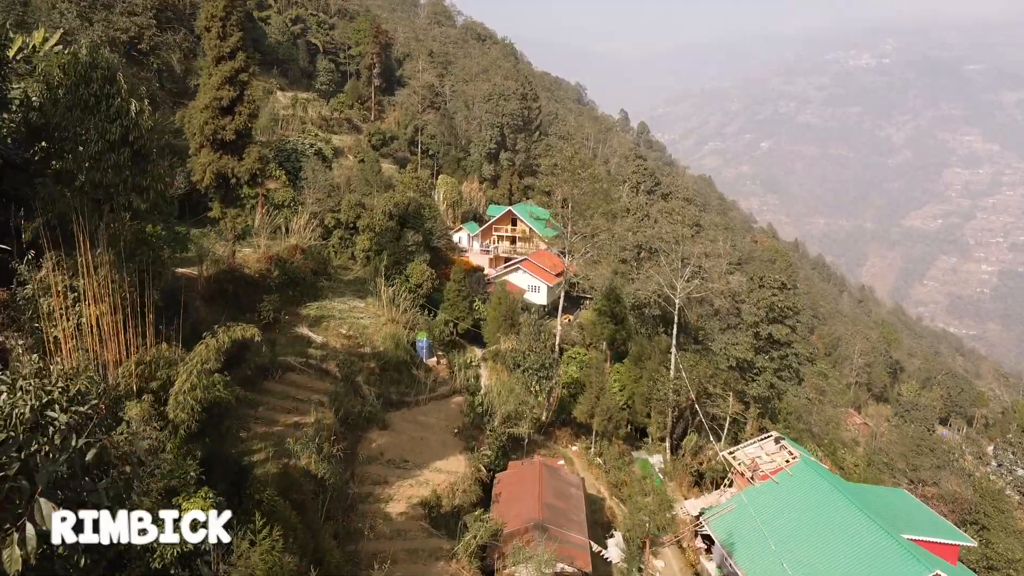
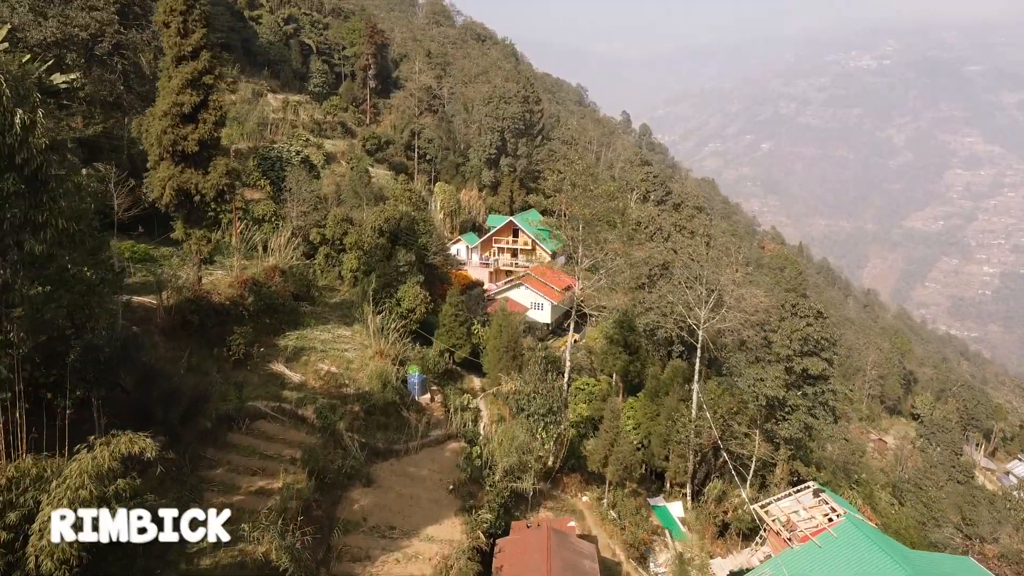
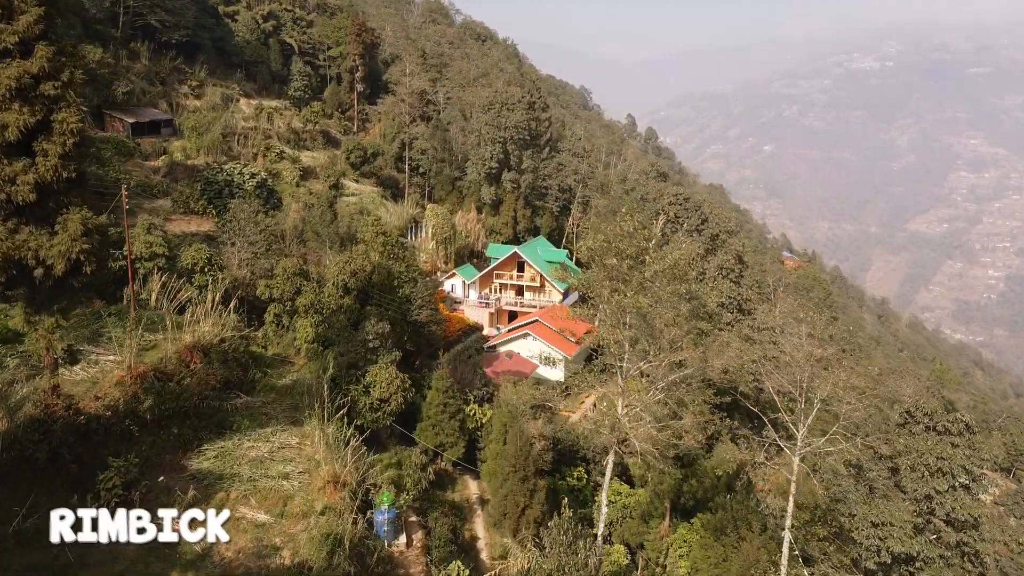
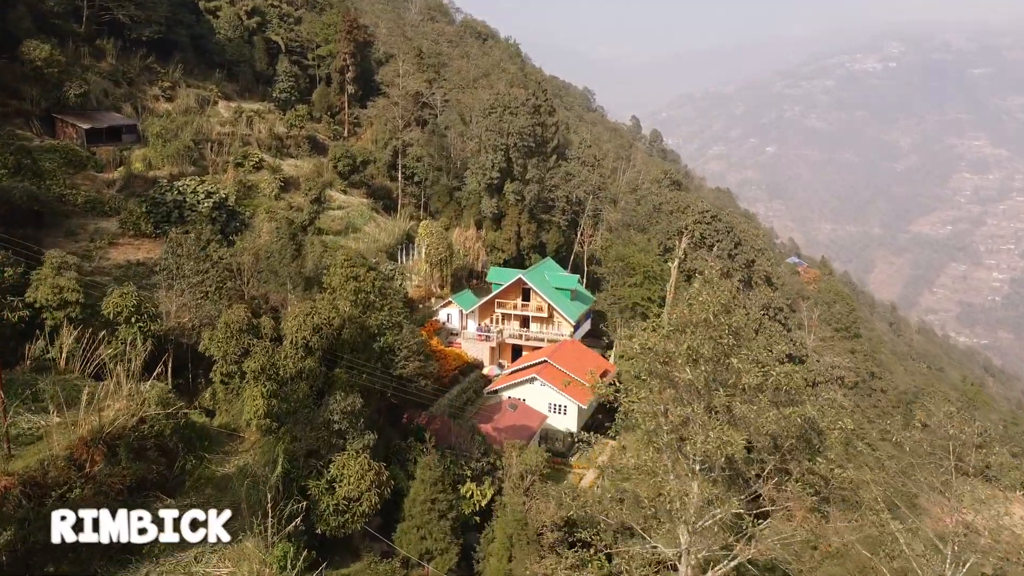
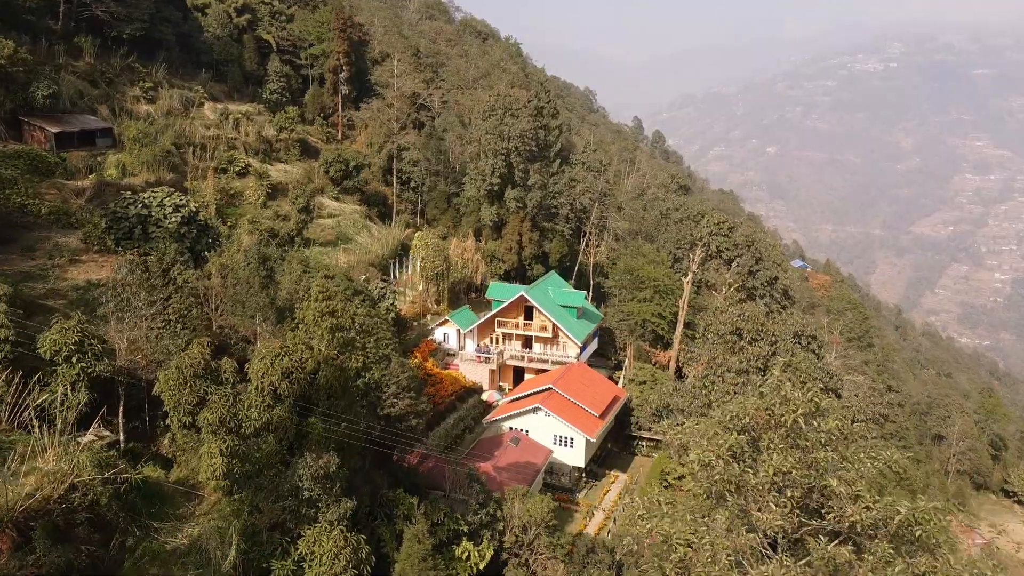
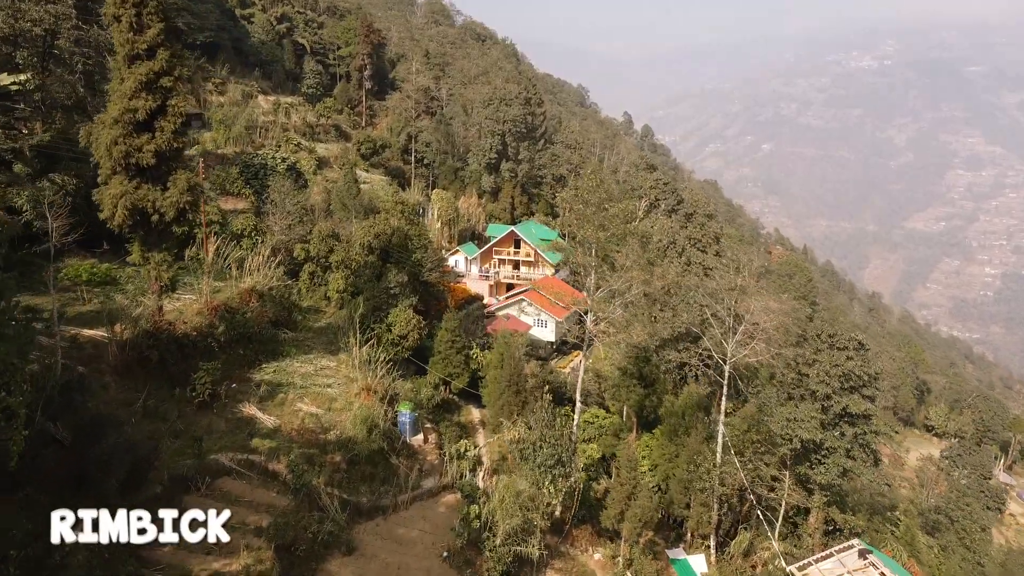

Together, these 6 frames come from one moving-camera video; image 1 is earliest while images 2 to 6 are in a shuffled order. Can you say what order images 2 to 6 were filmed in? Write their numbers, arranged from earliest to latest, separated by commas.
2, 6, 3, 4, 5
